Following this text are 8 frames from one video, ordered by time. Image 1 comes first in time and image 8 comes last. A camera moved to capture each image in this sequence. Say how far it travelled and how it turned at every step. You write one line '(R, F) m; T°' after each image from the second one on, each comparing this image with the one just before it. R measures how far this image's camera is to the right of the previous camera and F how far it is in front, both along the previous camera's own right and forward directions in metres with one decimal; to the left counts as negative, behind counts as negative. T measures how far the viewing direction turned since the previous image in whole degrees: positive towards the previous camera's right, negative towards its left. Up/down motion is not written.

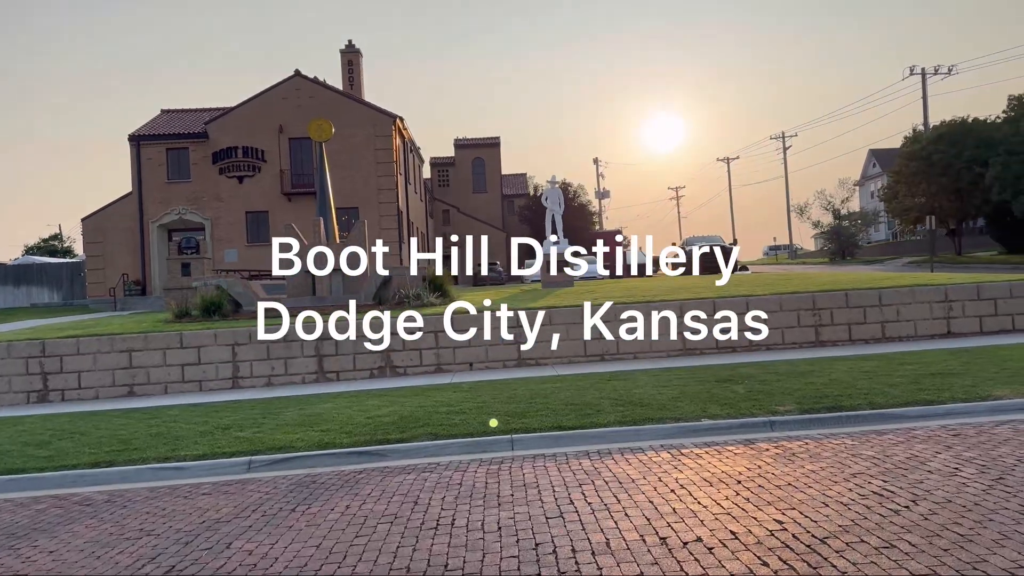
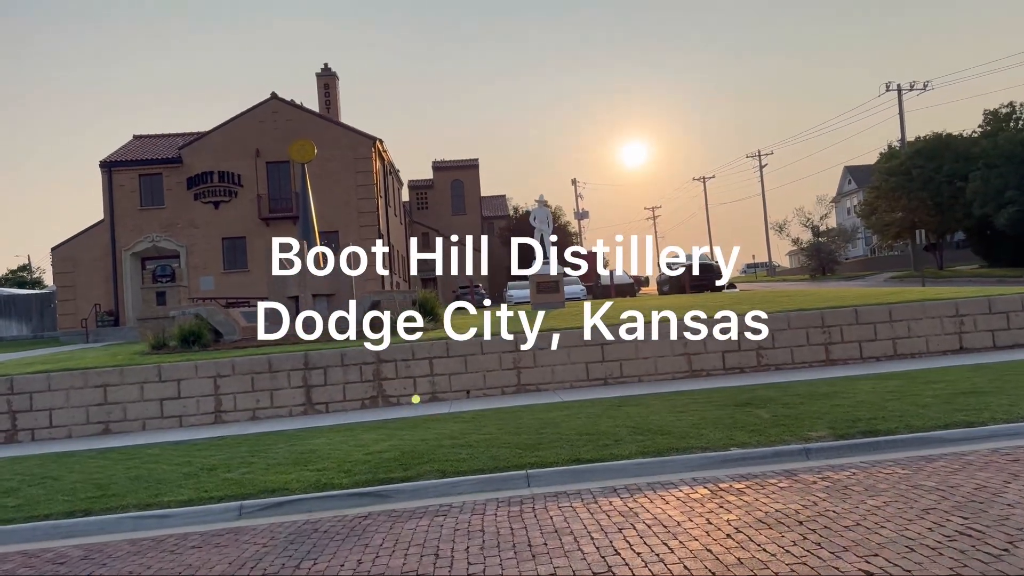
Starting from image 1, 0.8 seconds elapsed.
(-0.3, +0.6) m; +2°
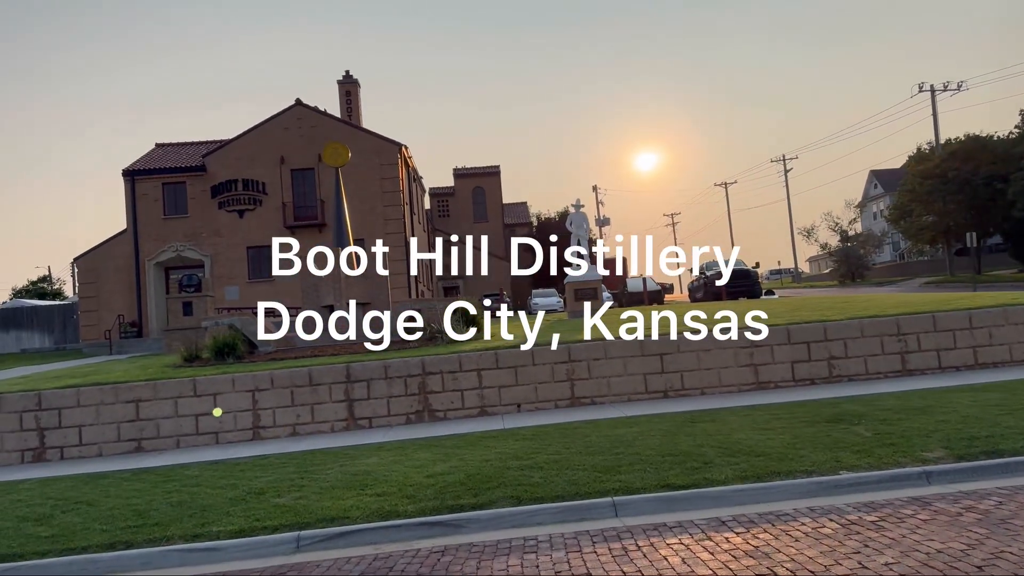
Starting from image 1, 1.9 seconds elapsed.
(-0.6, +0.8) m; -1°
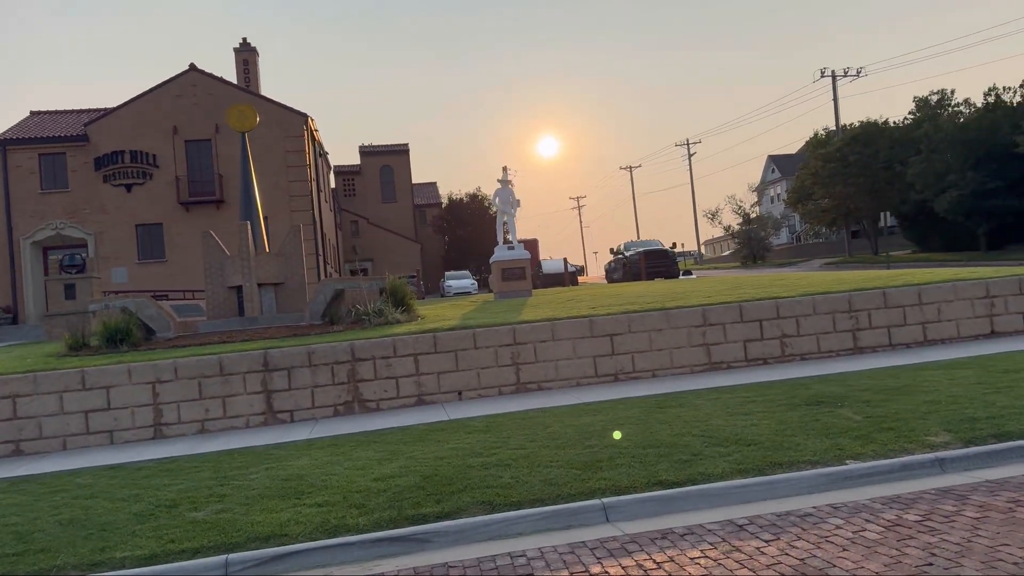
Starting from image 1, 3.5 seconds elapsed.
(-0.5, +1.1) m; +7°
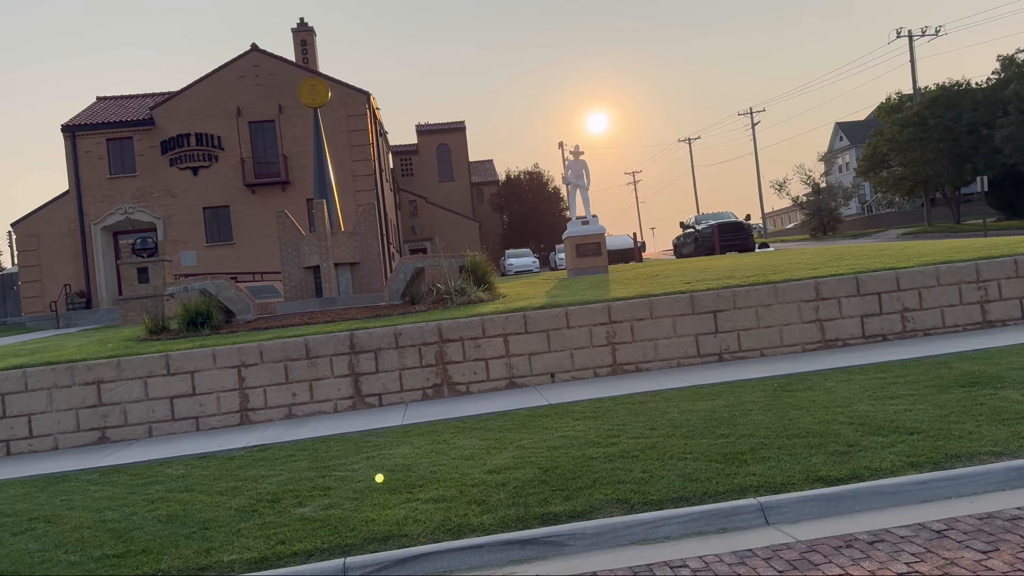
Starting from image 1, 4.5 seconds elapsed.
(-0.6, +0.7) m; -4°
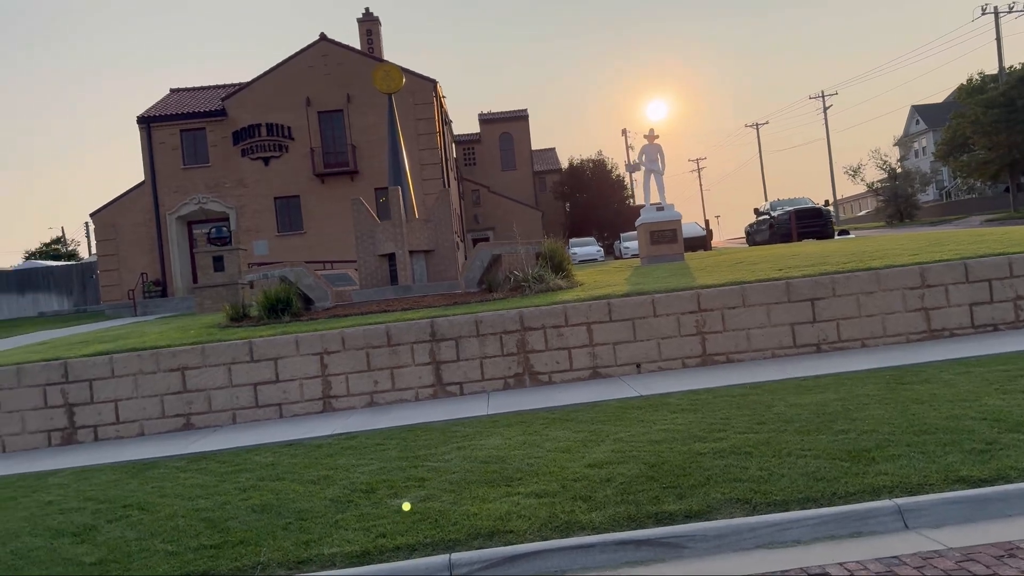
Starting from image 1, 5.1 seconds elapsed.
(-0.3, +0.3) m; -4°
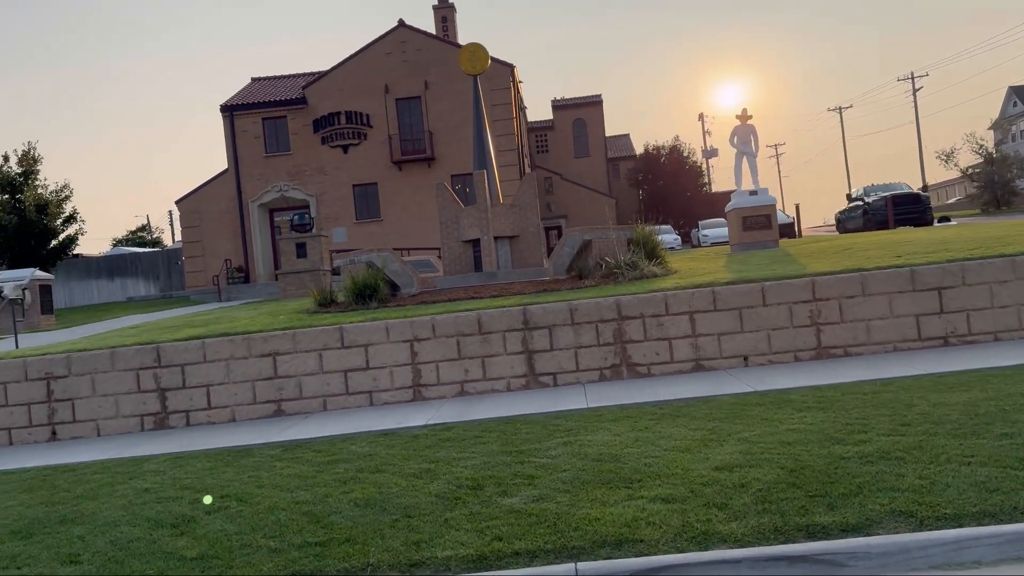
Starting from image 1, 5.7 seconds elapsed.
(-0.4, +0.5) m; -5°
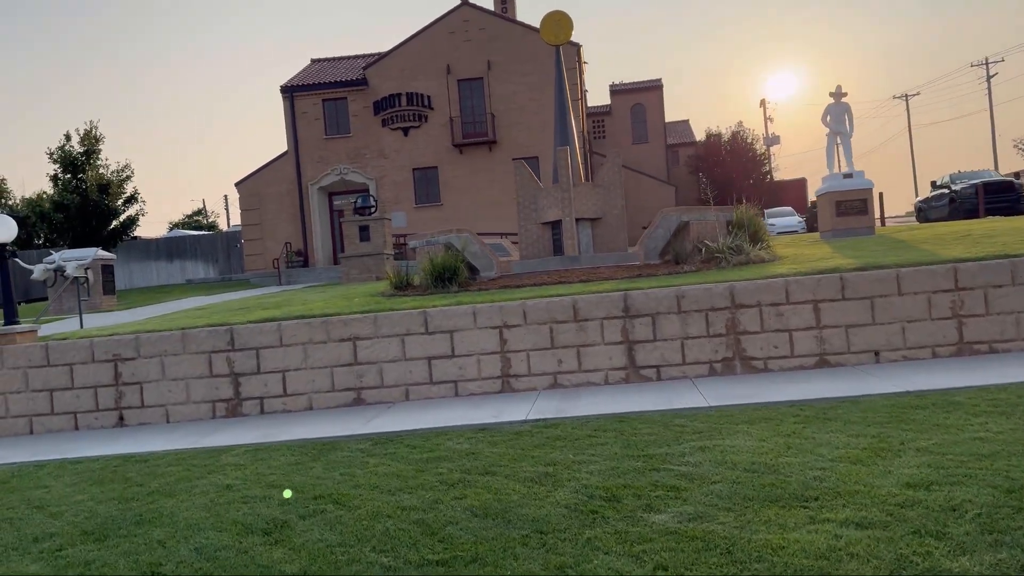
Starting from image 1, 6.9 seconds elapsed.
(-0.6, +0.9) m; -3°
